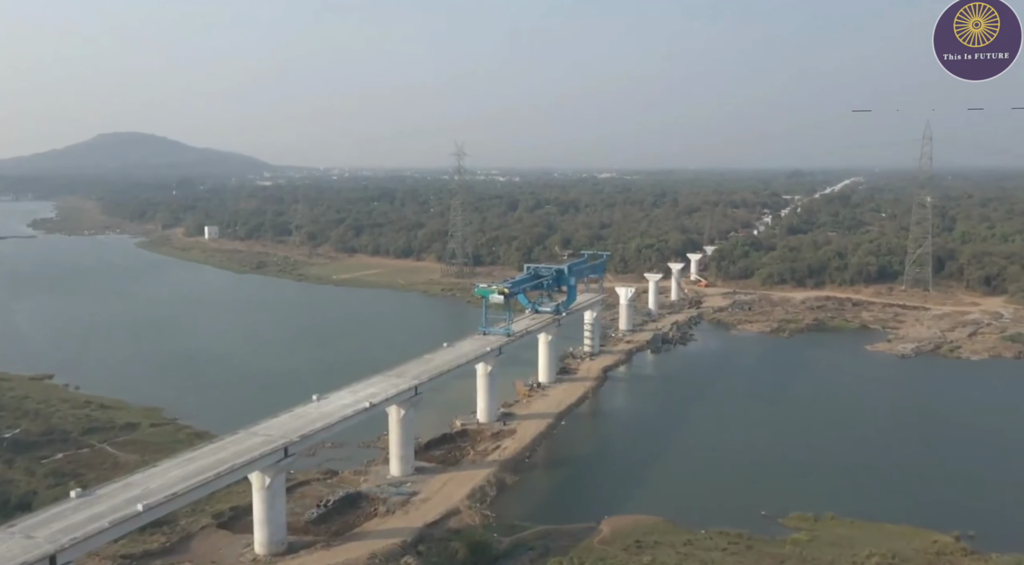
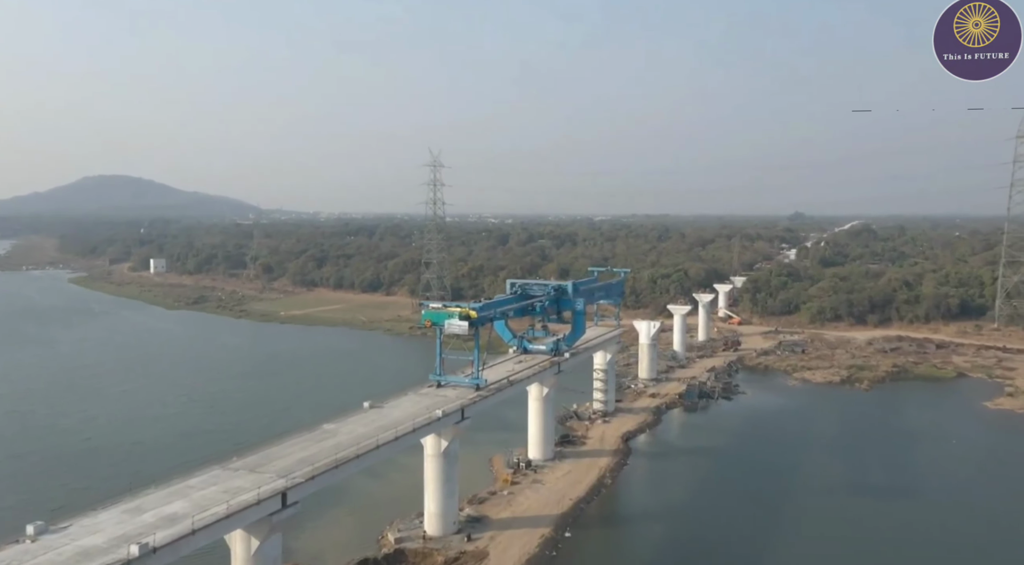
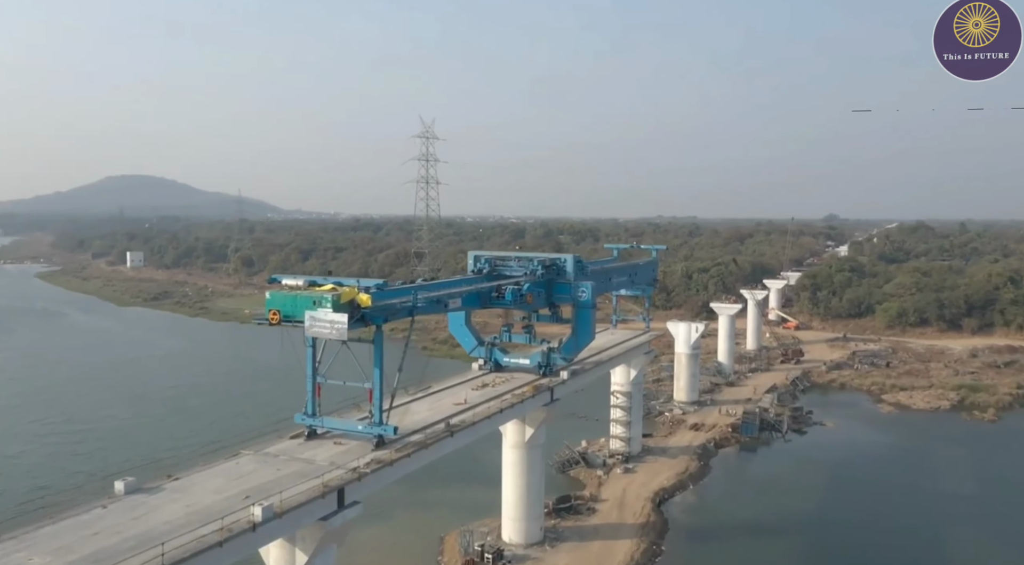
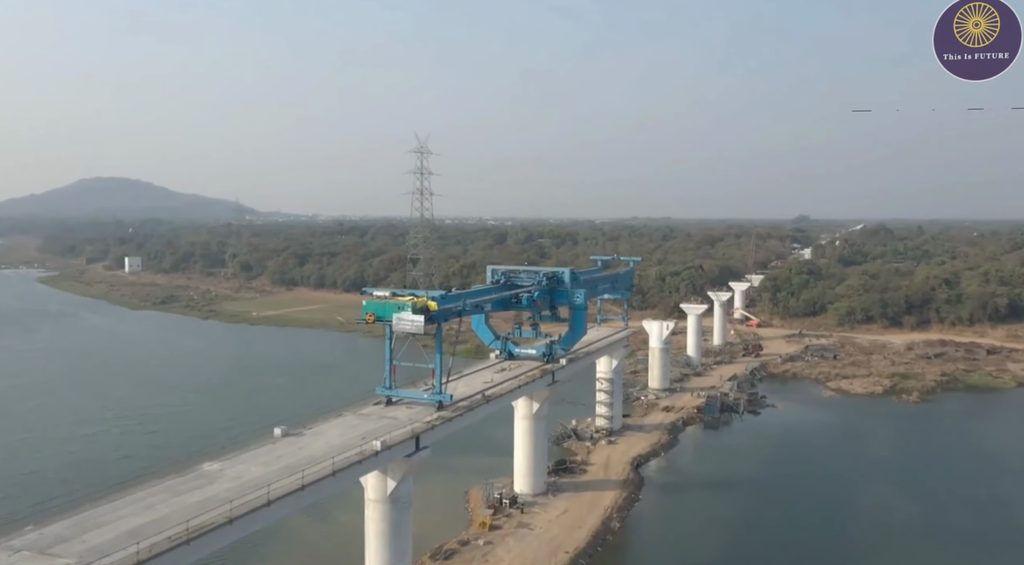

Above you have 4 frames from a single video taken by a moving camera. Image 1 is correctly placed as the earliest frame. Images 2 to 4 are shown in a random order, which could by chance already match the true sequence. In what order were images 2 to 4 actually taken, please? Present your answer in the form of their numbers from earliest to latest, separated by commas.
2, 4, 3
